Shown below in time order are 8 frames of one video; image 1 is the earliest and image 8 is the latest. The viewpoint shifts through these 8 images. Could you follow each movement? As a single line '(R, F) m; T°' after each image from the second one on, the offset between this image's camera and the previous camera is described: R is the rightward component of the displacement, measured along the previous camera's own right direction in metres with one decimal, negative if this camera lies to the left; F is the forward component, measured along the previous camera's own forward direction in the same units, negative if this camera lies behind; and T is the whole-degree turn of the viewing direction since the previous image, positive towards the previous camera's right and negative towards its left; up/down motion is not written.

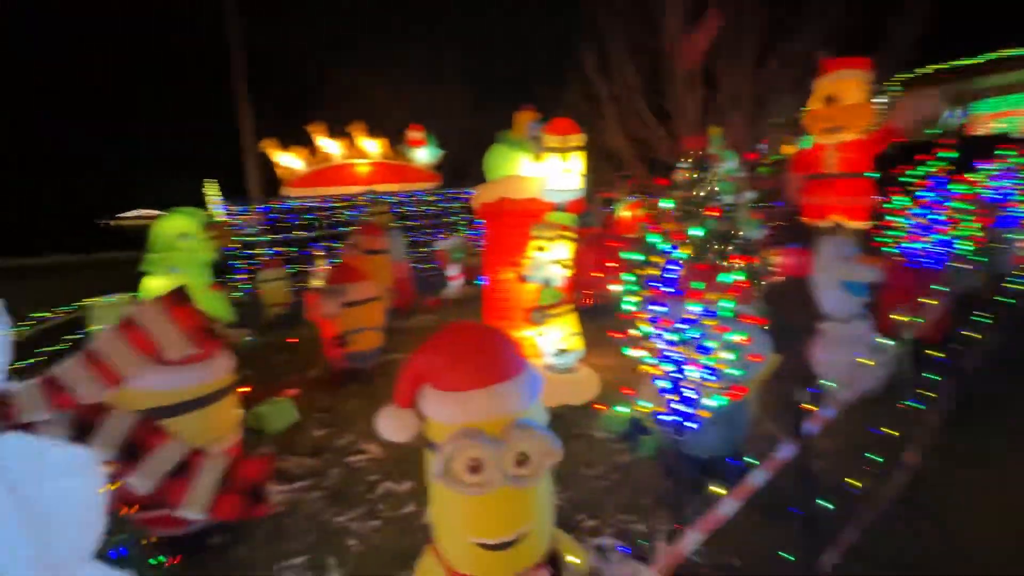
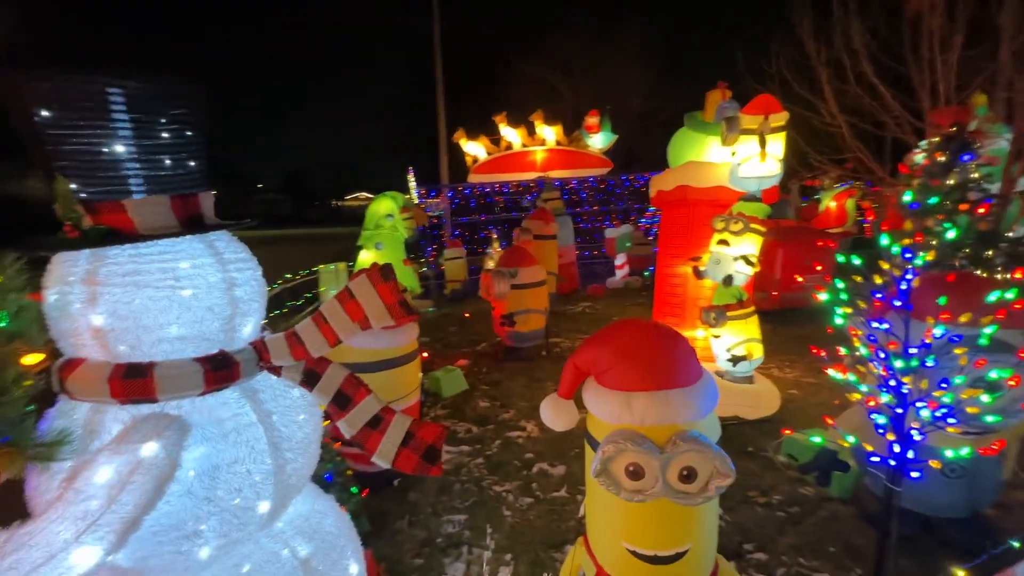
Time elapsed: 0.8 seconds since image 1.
(-0.1, +0.1) m; -20°
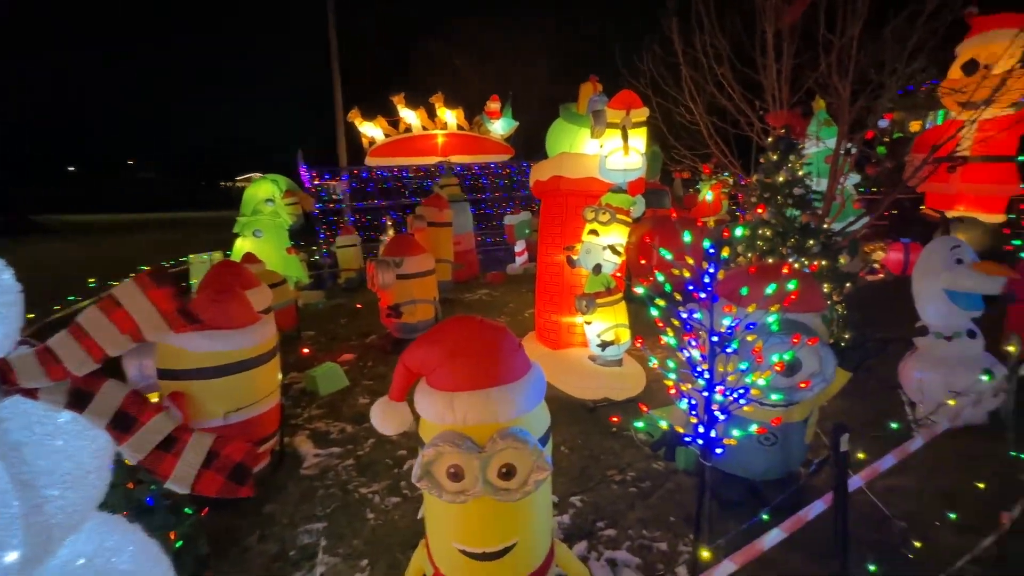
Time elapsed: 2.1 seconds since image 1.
(+0.4, 0.0) m; +10°
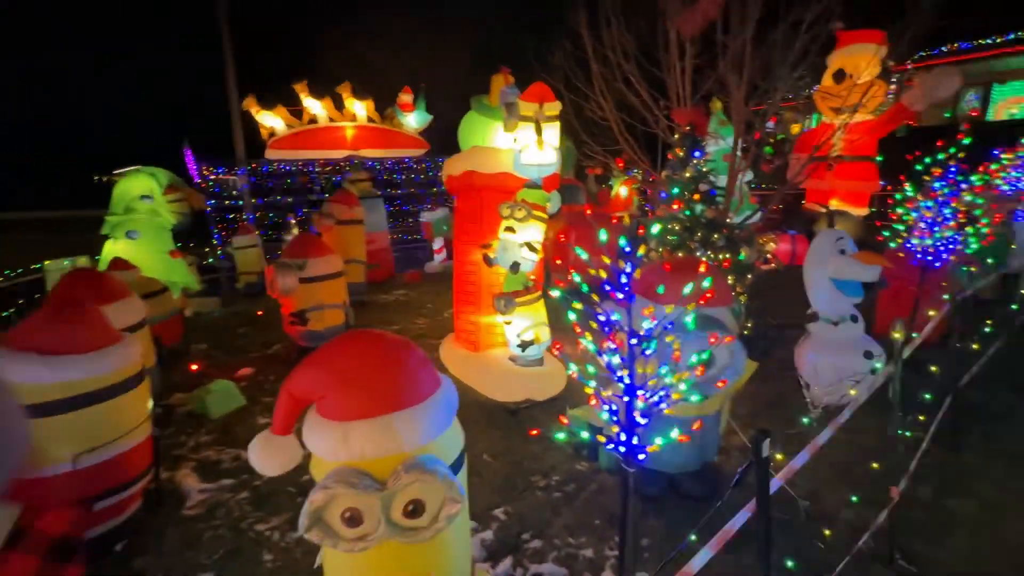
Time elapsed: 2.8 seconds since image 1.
(+0.1, +0.2) m; +9°
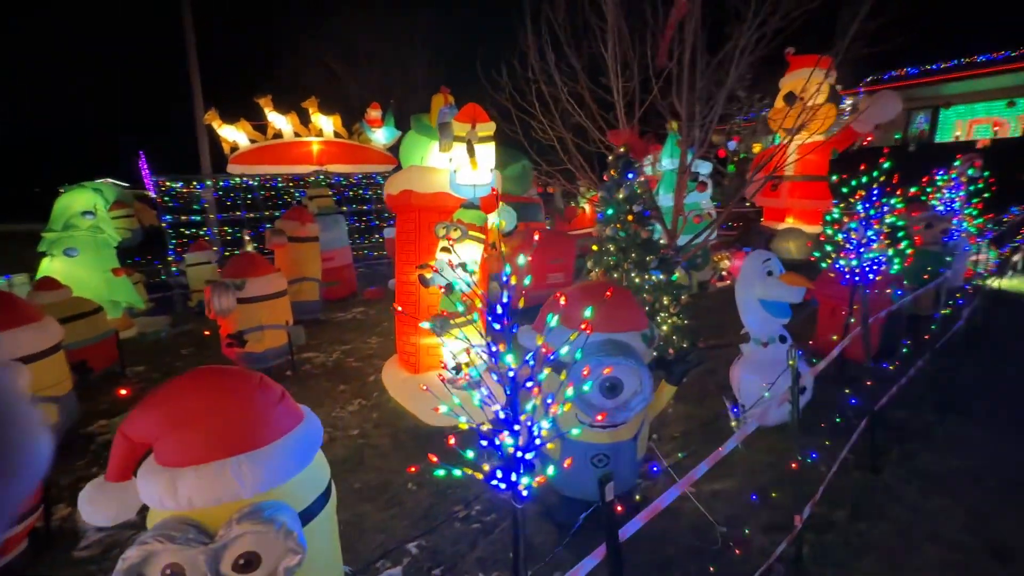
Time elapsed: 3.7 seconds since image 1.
(+0.5, +0.1) m; +2°
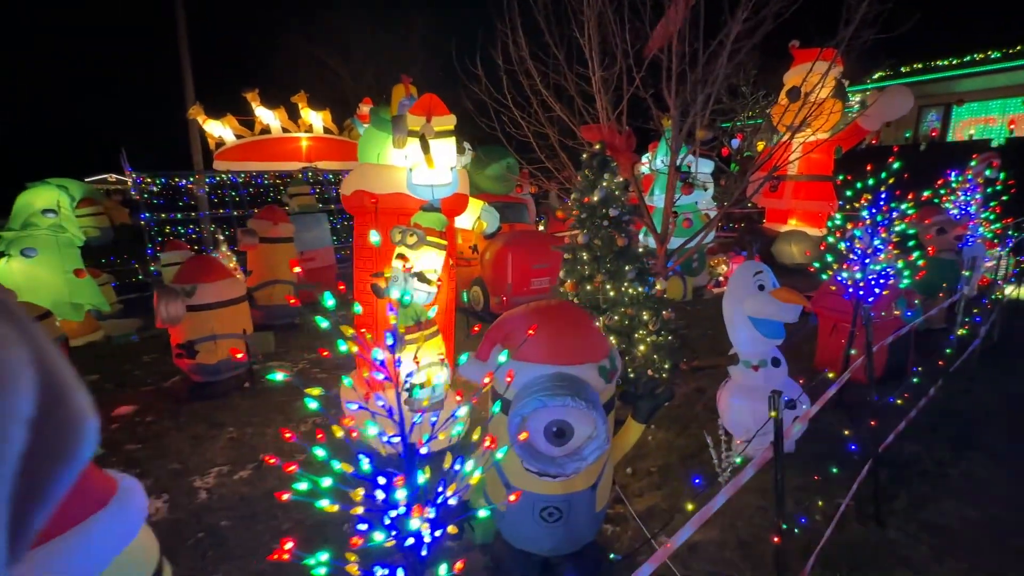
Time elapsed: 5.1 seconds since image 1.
(+0.4, +0.5) m; -1°
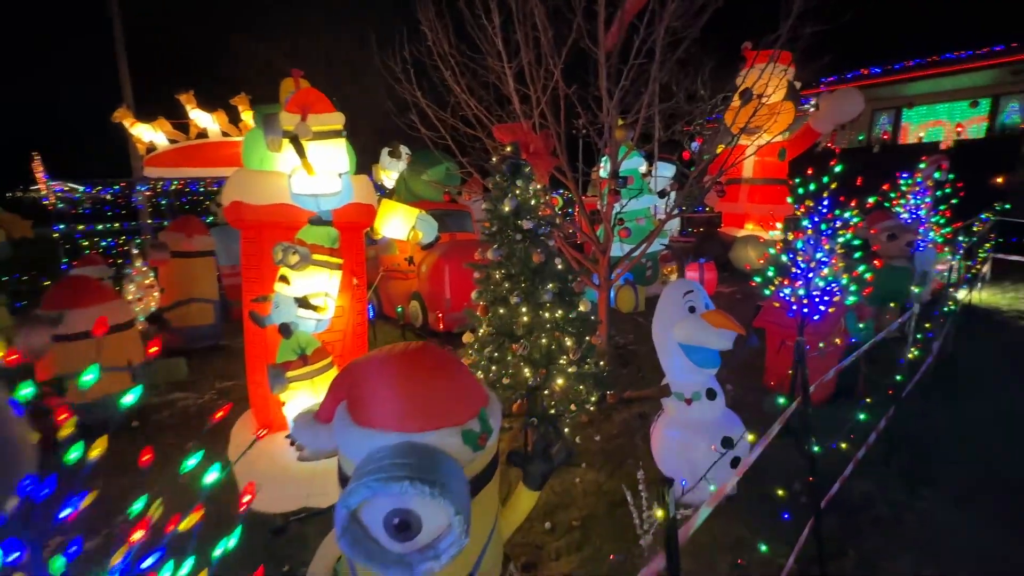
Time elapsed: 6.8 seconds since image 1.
(+0.6, +0.6) m; +3°
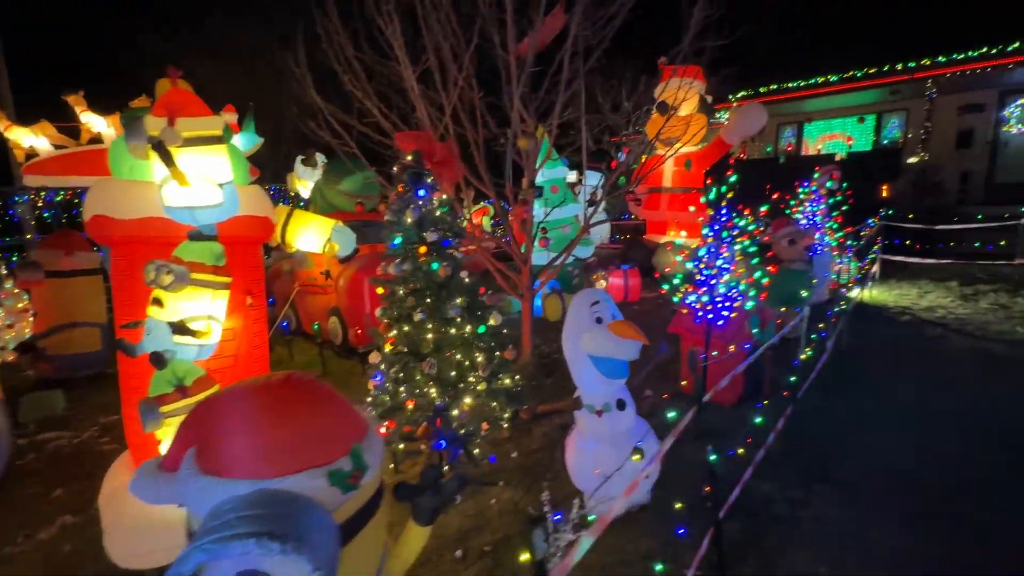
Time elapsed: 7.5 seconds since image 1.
(+0.3, +0.1) m; +7°
